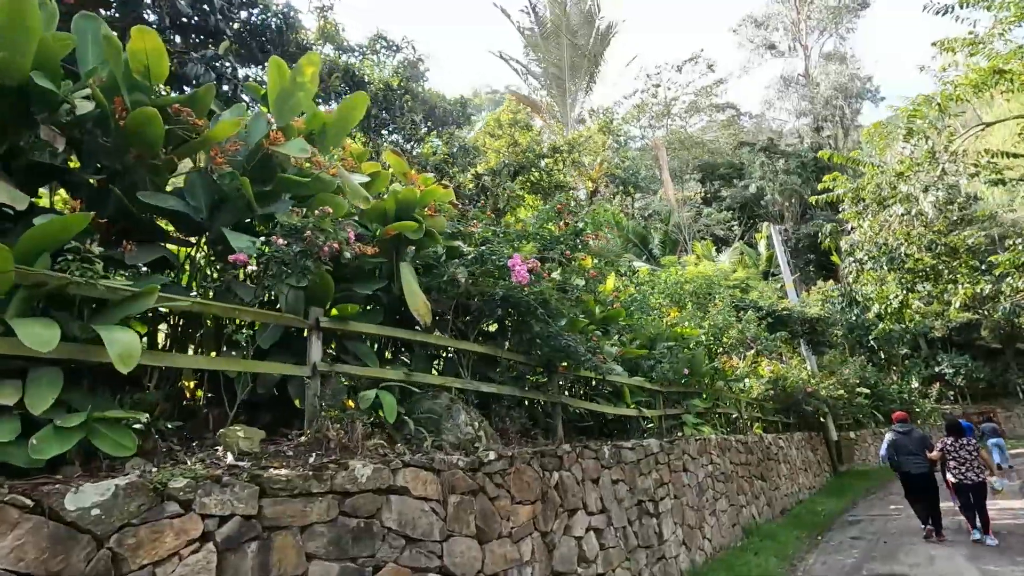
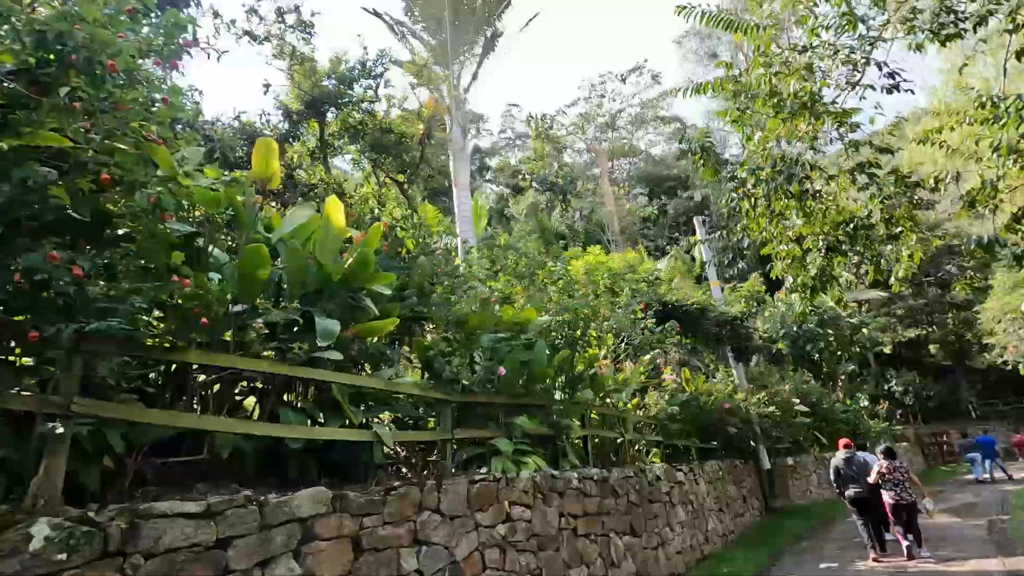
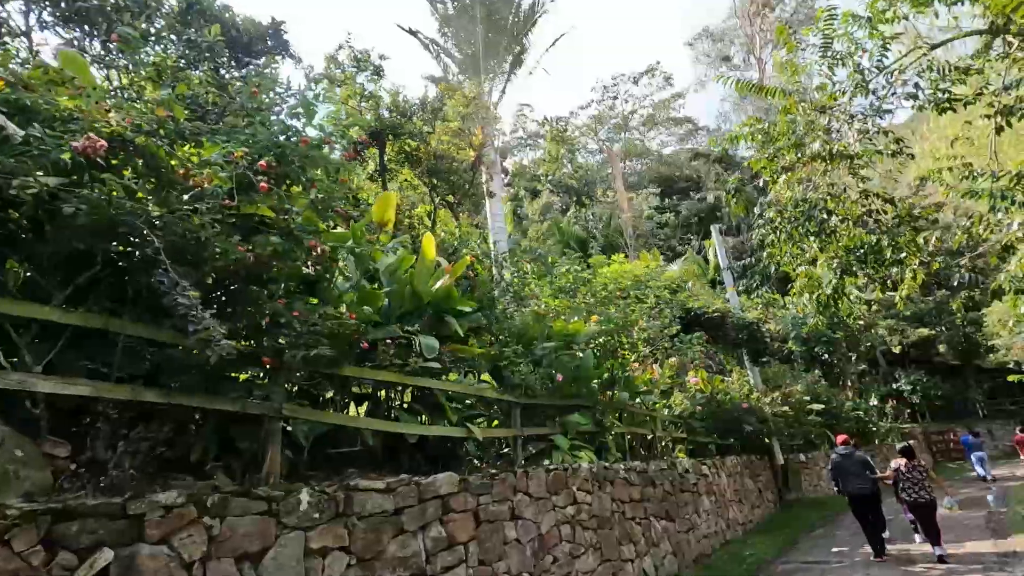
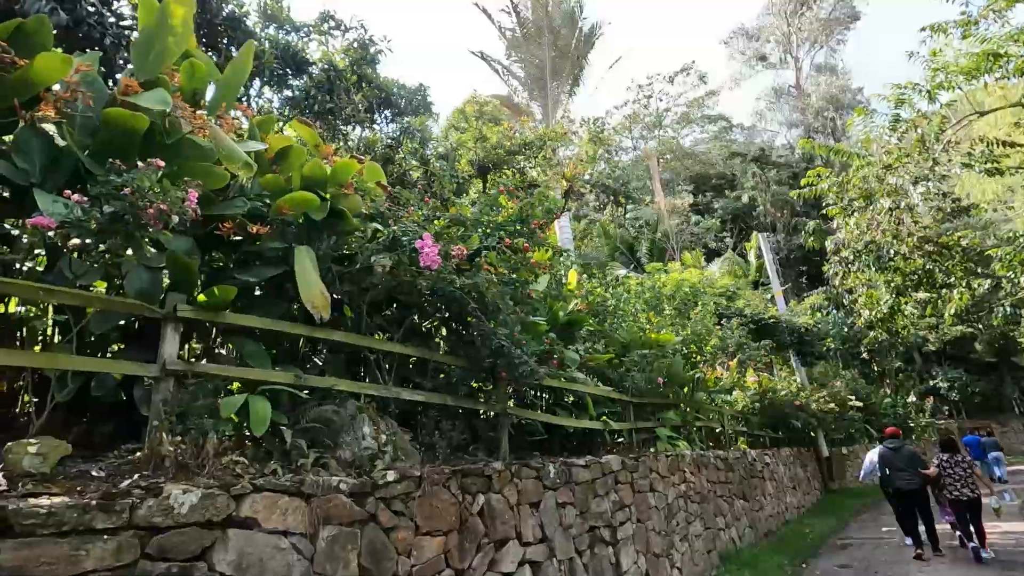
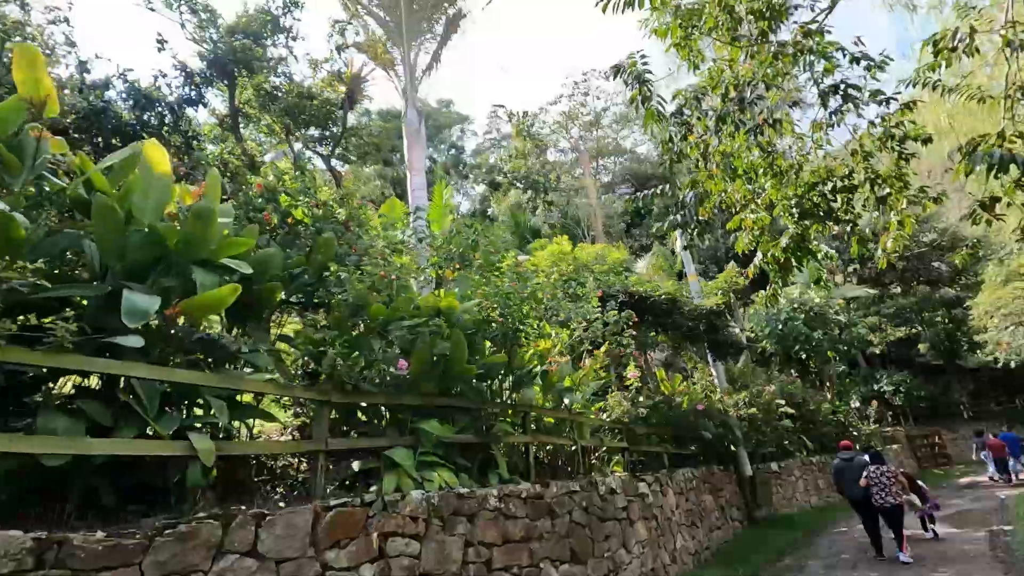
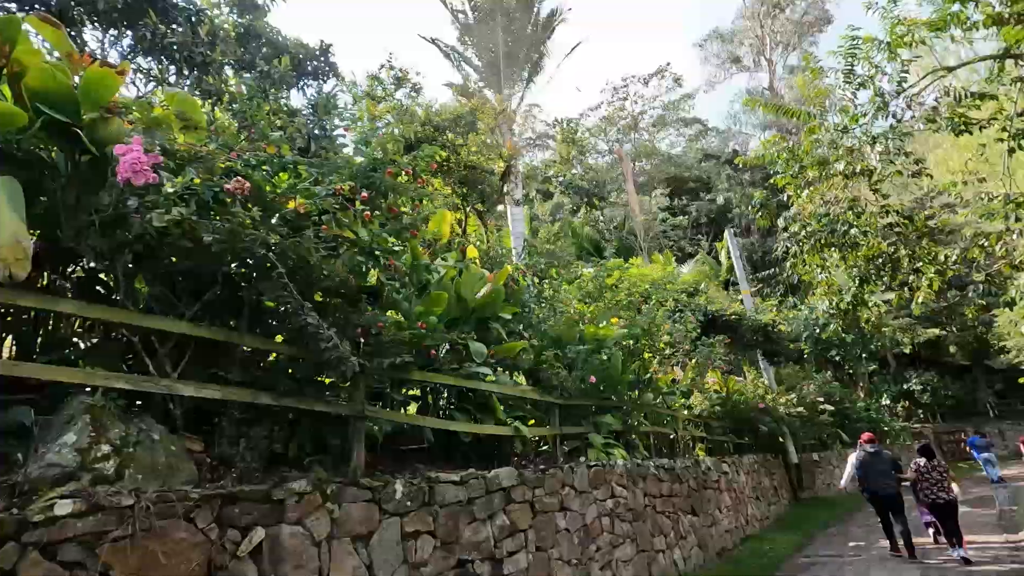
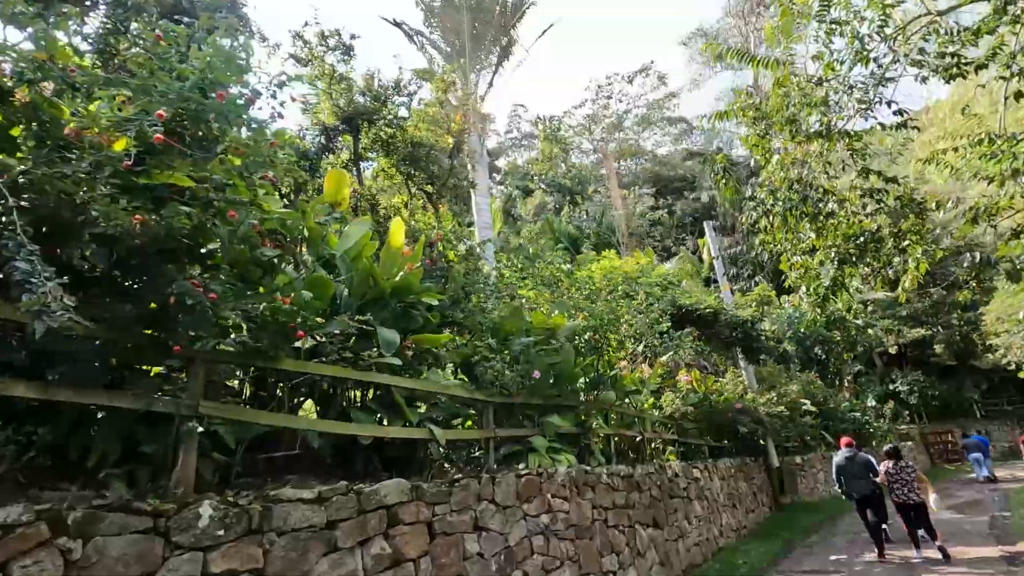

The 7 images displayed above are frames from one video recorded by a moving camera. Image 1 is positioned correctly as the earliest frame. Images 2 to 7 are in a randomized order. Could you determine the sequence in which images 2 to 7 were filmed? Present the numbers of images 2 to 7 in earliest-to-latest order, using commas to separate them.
4, 6, 3, 7, 2, 5
